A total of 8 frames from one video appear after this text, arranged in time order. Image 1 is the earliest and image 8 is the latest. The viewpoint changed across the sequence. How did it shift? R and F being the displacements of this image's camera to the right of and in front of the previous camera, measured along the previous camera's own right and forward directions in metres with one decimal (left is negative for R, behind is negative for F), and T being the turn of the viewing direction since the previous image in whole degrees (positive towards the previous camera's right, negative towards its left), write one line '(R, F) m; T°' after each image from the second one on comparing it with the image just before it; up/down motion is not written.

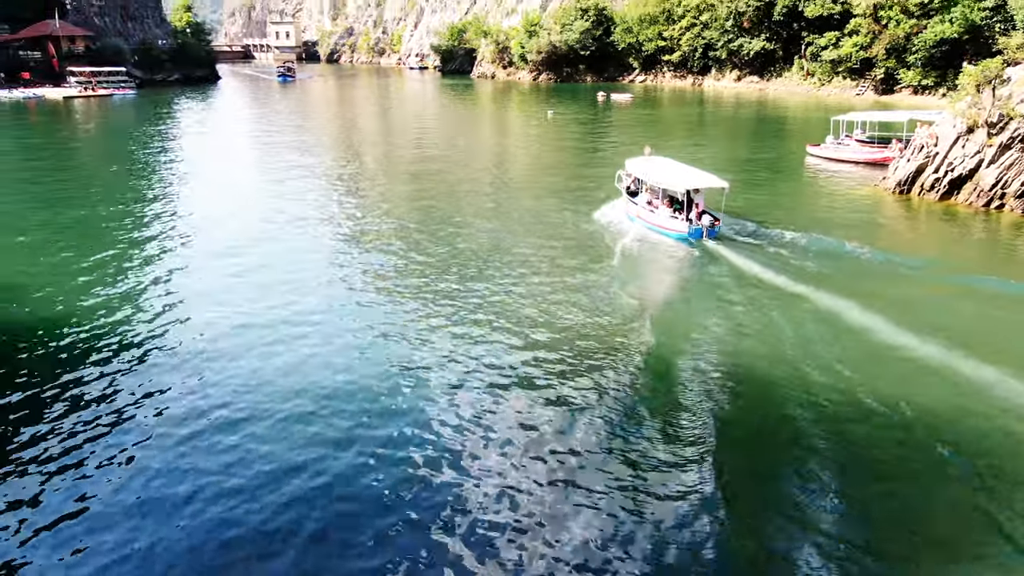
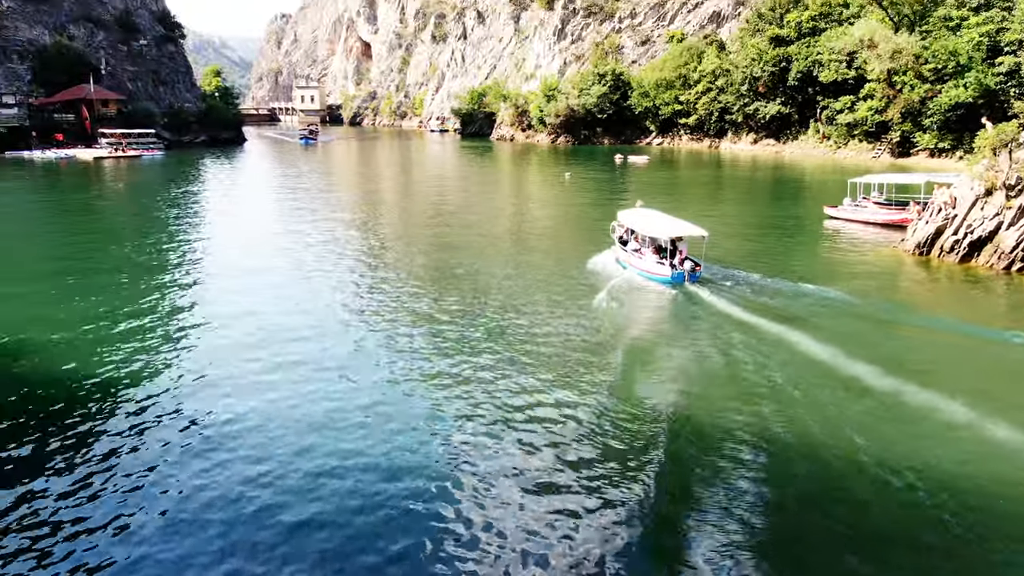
(-0.3, +0.5) m; -1°
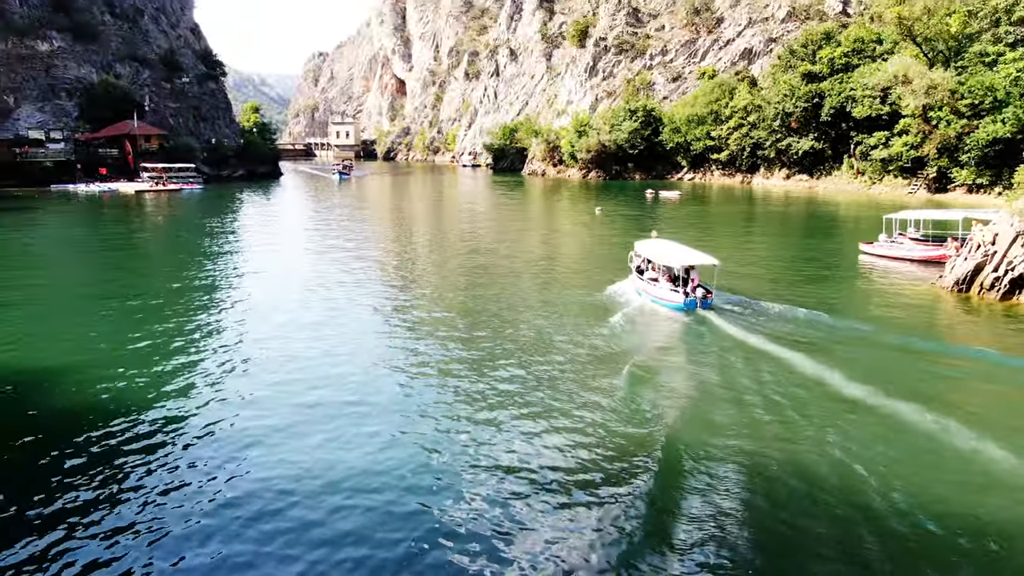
(-0.6, +0.3) m; -2°
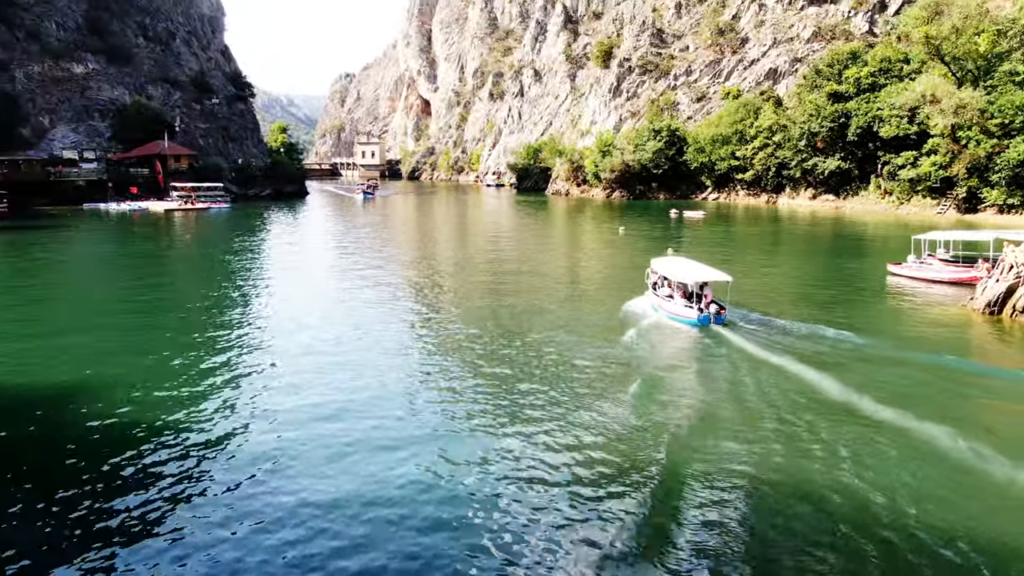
(-0.4, +0.2) m; -2°
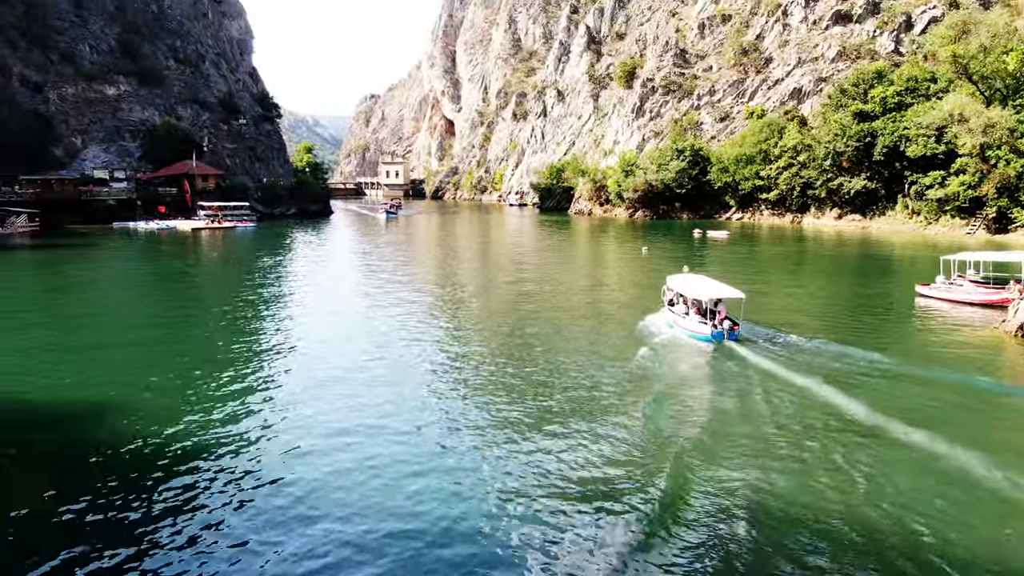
(-0.4, +0.2) m; -1°
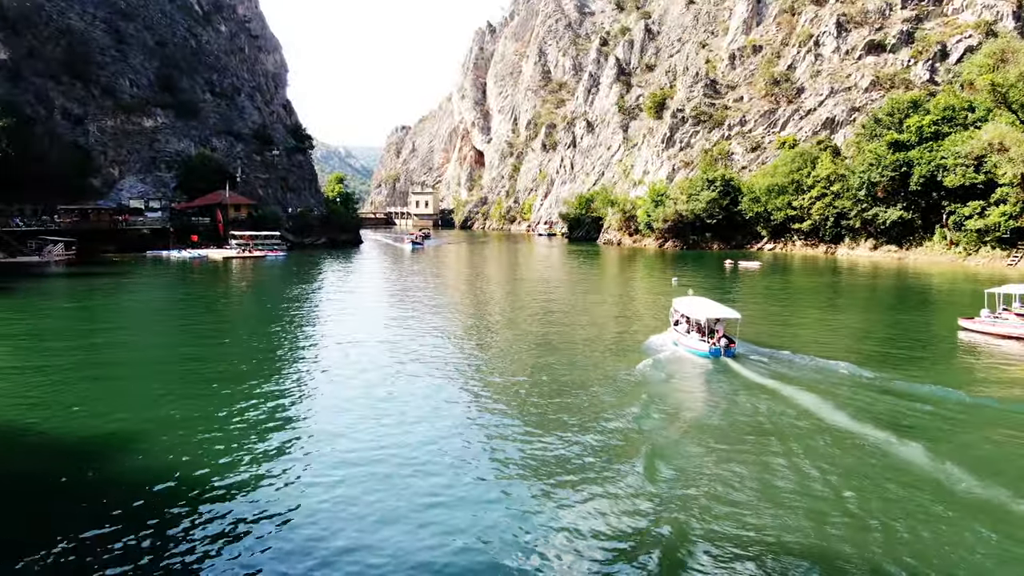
(-0.4, +0.5) m; -2°
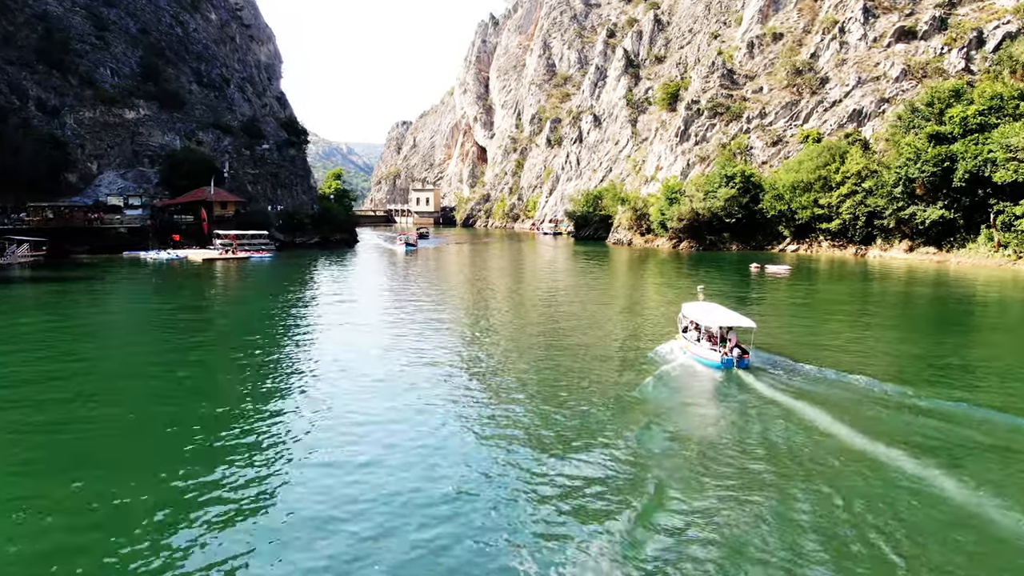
(-0.1, +3.9) m; 0°
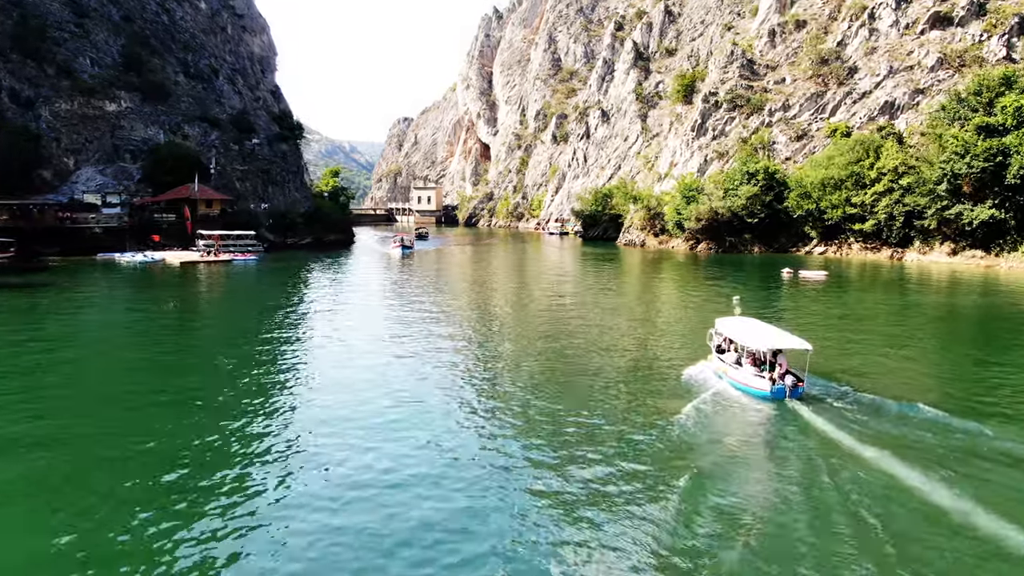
(-0.2, +3.9) m; 0°
